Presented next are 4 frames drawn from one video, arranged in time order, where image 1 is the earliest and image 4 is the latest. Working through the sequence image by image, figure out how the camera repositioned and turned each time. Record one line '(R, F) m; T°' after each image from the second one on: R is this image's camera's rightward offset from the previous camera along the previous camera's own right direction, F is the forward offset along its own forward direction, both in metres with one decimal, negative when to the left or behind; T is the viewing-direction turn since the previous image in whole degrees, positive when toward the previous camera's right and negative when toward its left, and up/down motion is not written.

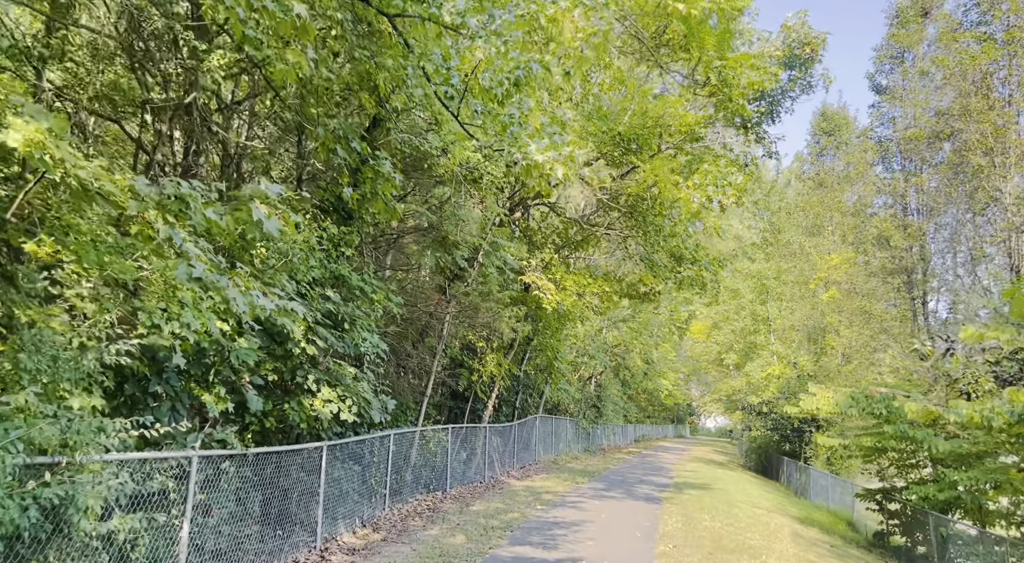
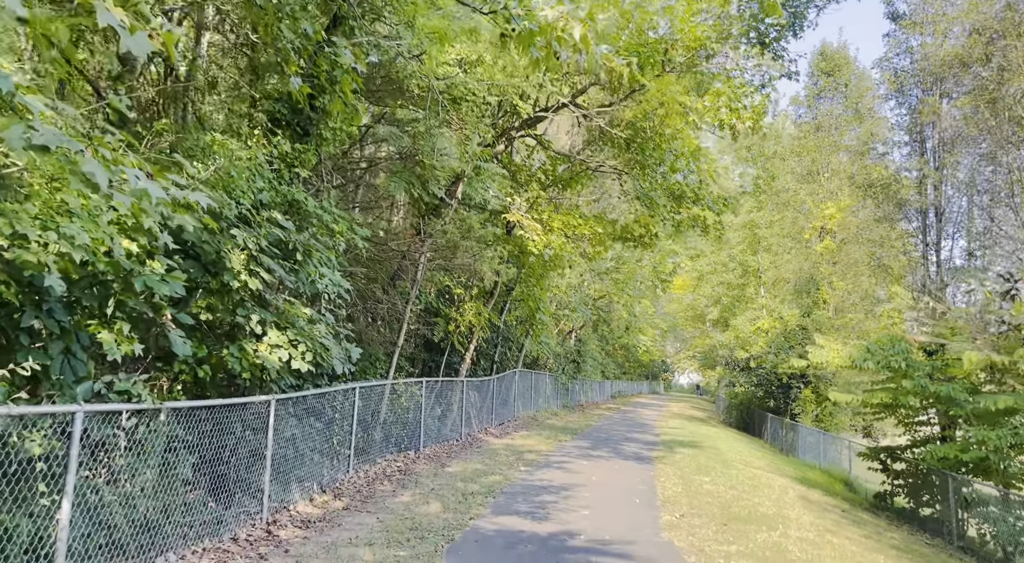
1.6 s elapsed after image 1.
(-0.1, +1.5) m; +2°
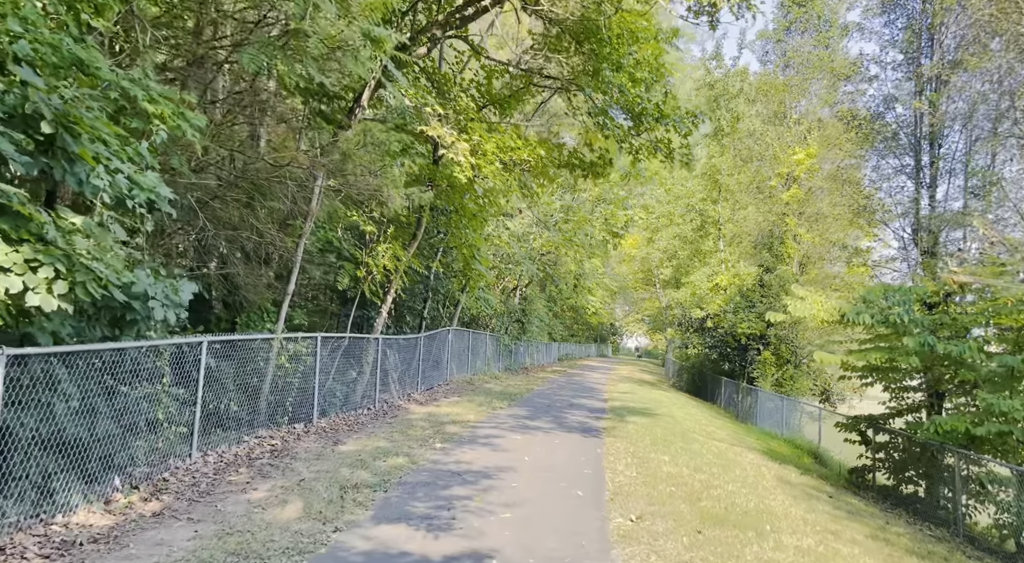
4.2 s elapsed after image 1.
(+0.4, +2.6) m; +4°
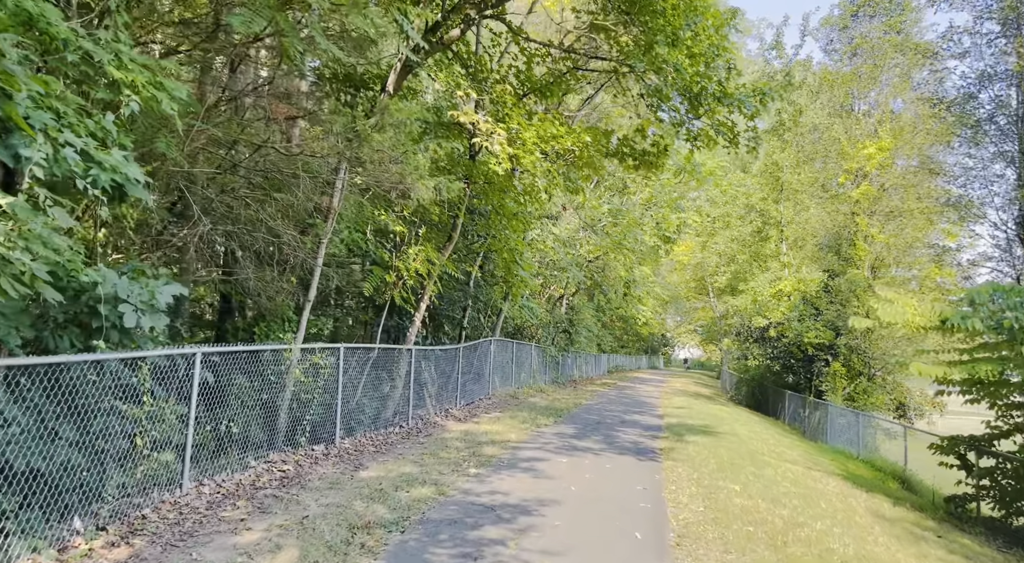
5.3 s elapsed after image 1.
(+0.1, +1.2) m; -3°
